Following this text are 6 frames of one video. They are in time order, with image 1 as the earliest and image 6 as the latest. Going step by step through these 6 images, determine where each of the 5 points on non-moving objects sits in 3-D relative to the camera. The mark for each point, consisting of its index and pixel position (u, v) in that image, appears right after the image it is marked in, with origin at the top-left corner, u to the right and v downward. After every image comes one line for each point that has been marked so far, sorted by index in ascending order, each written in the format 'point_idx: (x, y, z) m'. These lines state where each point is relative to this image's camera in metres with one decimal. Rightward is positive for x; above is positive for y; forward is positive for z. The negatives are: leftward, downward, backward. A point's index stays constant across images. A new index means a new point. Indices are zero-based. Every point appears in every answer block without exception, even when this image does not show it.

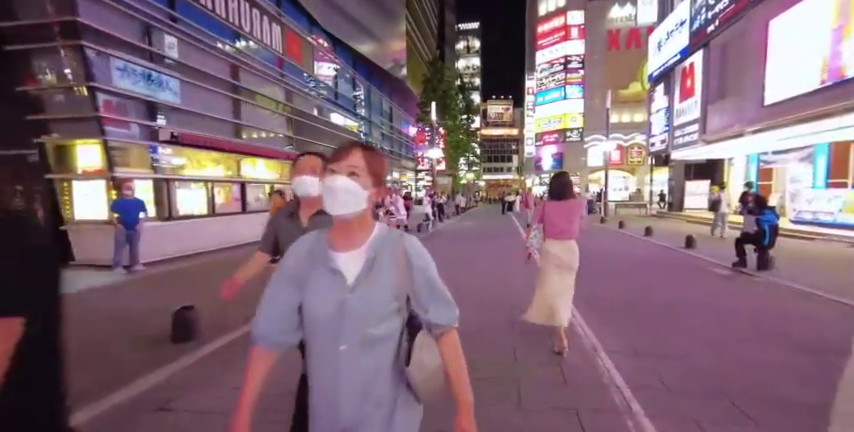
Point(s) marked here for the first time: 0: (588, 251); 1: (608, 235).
0: (+5.0, -1.1, +12.6) m
1: (+7.3, -0.9, +16.5) m
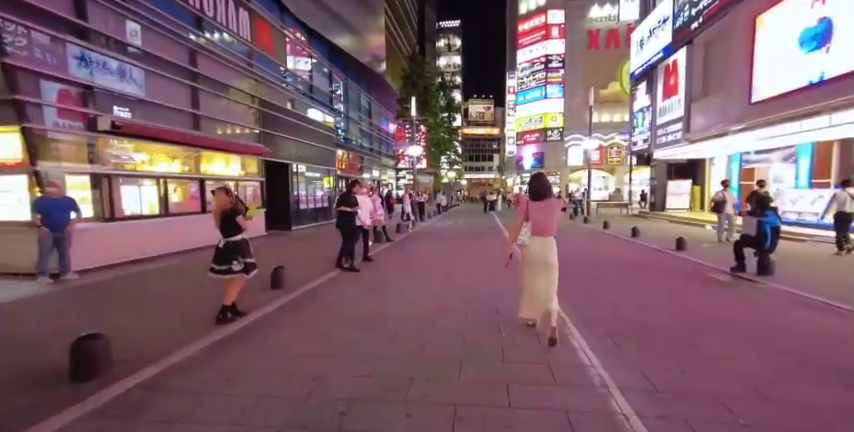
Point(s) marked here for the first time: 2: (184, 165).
0: (+4.3, -1.1, +11.9) m
1: (+6.5, -0.9, +16.0) m
2: (-6.9, +1.5, +11.6) m
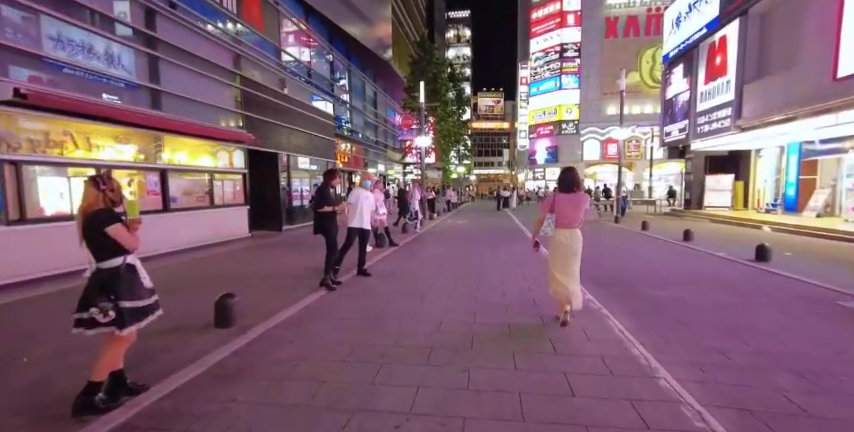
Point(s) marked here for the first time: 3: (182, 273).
0: (+4.6, -1.1, +9.5) m
1: (+6.8, -0.9, +13.5) m
2: (-6.6, +1.5, +9.4) m
3: (-4.9, -1.2, +8.3) m
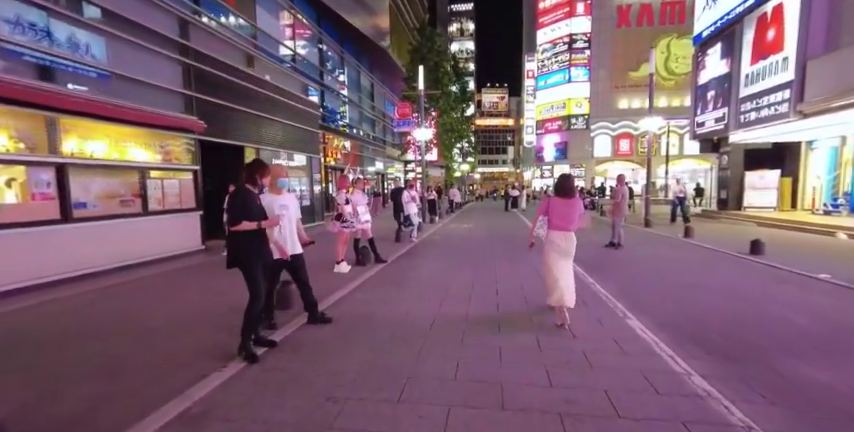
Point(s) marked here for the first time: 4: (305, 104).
0: (+4.5, -1.3, +6.8) m
1: (+6.8, -1.0, +10.8) m
2: (-6.7, +1.3, +6.8) m
3: (-5.0, -1.4, +5.7) m
4: (-5.4, +5.0, +18.3) m
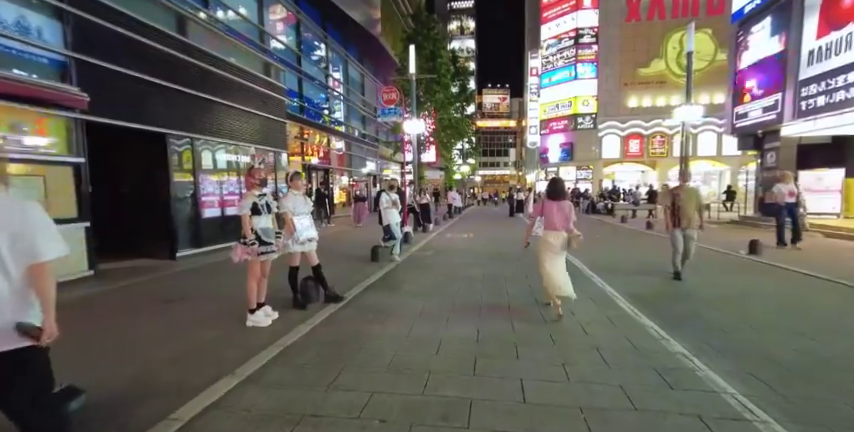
0: (+4.2, -1.5, +3.6) m
1: (+6.4, -1.2, +7.6) m
2: (-7.0, +1.1, +3.6) m
3: (-5.4, -1.6, +2.5) m
4: (-5.7, +4.7, +15.2) m
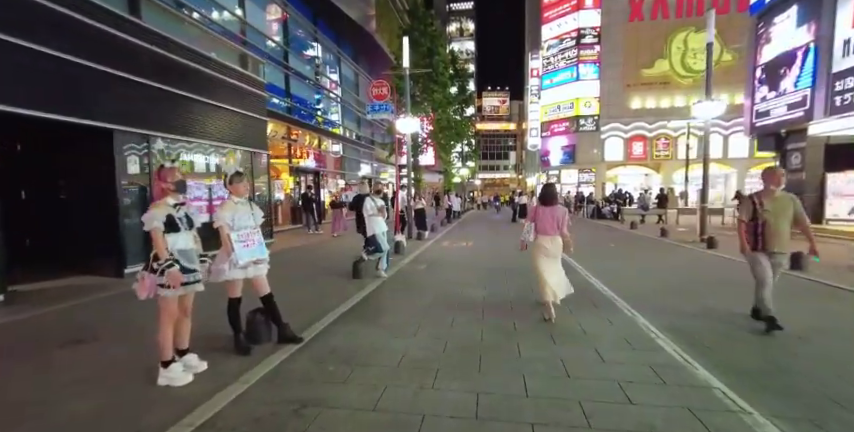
0: (+4.0, -1.6, +2.2) m
1: (+6.3, -1.4, +6.2) m
2: (-7.2, +0.9, +2.2) m
3: (-5.5, -1.7, +1.1) m
4: (-5.9, +4.4, +13.8) m
